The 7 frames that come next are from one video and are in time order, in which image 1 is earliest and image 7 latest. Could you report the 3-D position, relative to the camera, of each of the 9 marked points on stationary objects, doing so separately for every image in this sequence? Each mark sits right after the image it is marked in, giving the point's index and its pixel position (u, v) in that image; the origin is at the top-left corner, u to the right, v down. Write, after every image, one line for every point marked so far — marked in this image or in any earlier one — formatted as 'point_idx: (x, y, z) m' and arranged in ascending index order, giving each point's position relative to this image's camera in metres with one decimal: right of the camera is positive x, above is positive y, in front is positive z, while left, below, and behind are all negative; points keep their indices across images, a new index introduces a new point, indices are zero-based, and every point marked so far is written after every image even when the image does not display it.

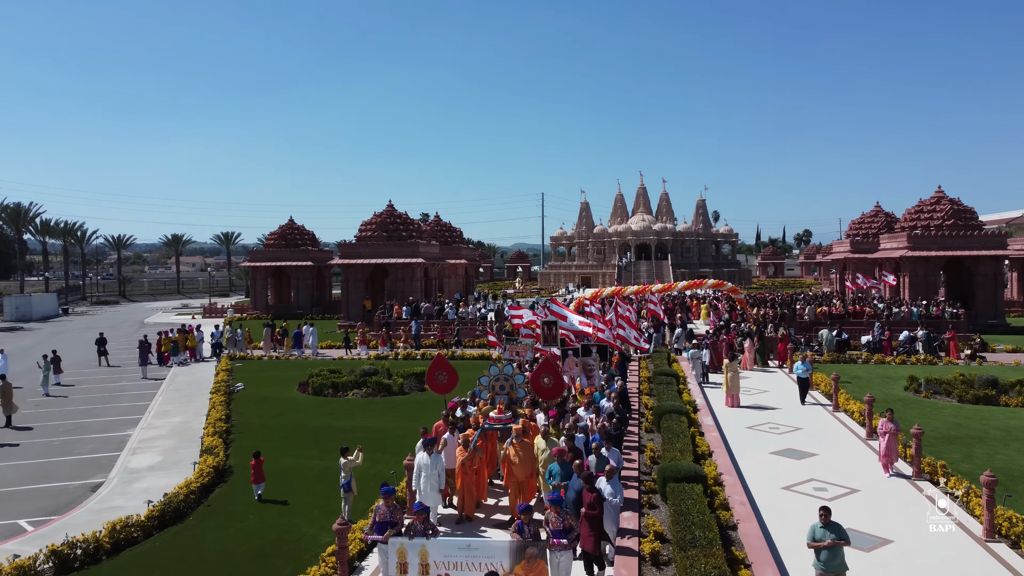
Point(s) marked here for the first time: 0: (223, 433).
0: (-5.2, -2.6, +14.3) m
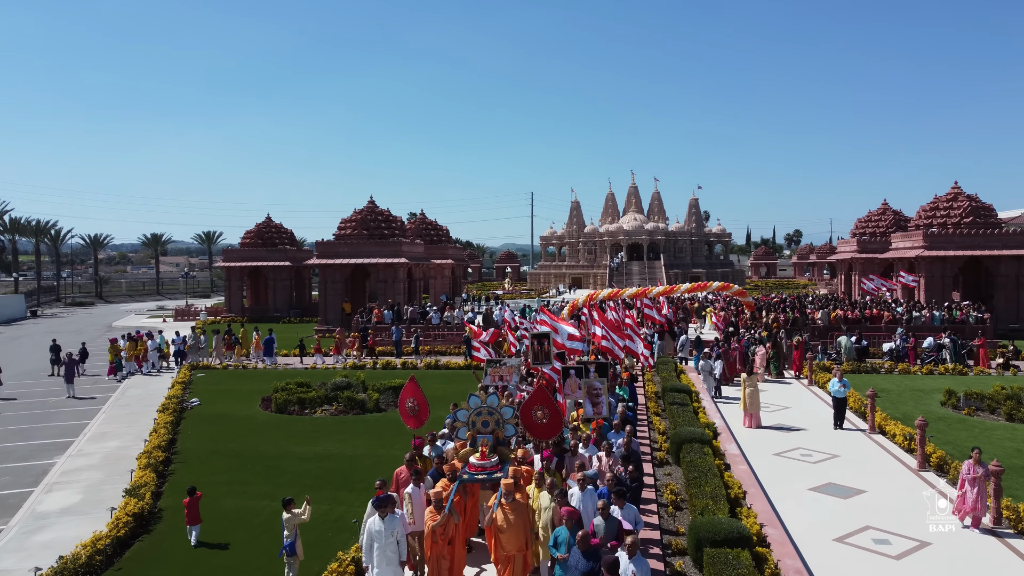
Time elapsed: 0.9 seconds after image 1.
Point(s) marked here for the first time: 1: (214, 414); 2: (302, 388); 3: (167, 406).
0: (-5.3, -2.6, +12.1) m
1: (-6.2, -2.6, +16.7) m
2: (-4.7, -2.2, +18.0) m
3: (-6.9, -2.4, +16.2) m
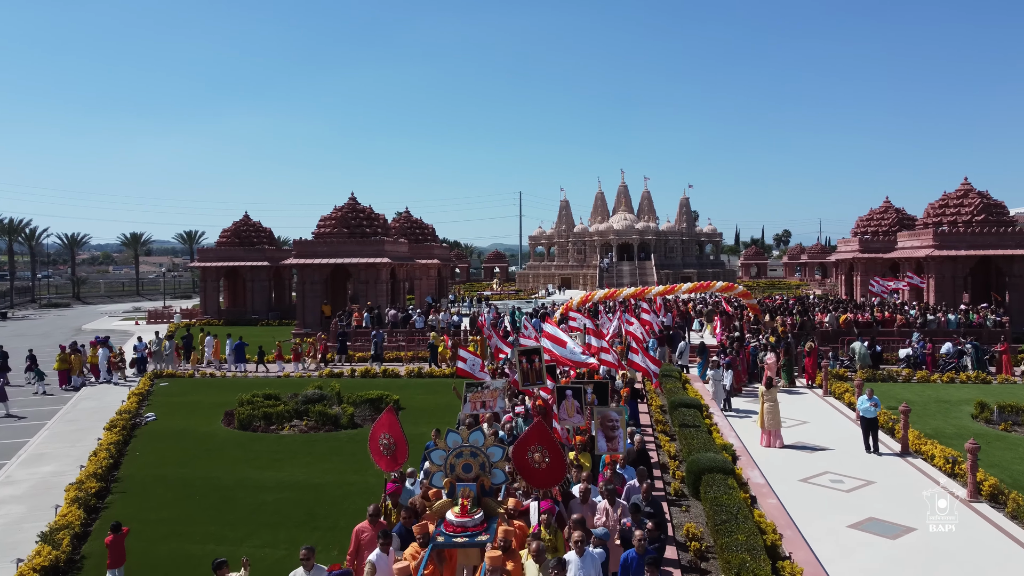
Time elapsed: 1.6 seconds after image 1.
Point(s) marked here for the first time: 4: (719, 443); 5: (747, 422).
0: (-5.4, -2.7, +10.4) m
1: (-6.4, -2.7, +15.0) m
2: (-4.9, -2.3, +16.3) m
3: (-7.1, -2.4, +14.5) m
4: (+2.9, -2.2, +11.2) m
5: (+4.2, -2.4, +14.5) m
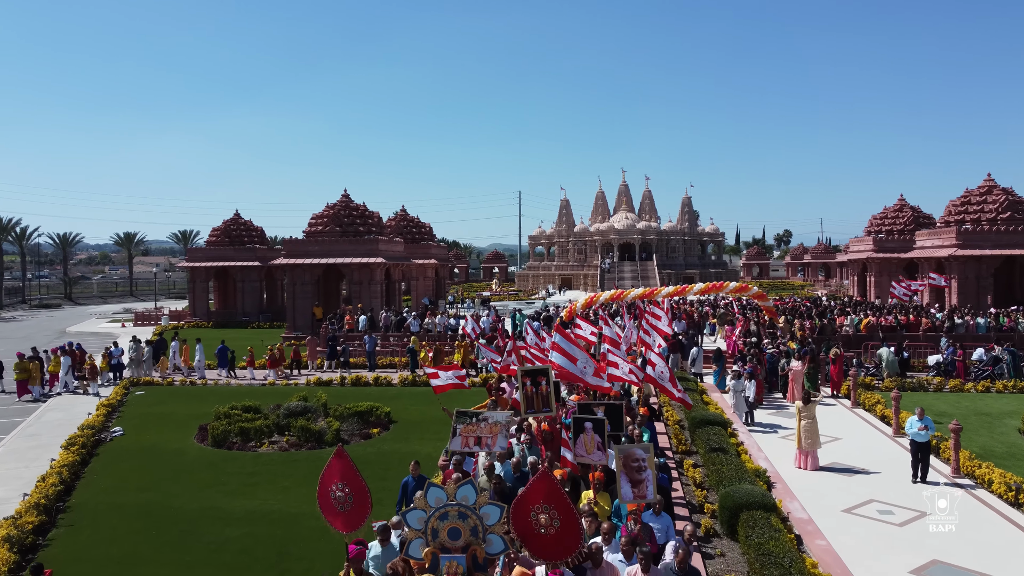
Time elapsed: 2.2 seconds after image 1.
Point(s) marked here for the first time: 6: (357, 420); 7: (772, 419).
0: (-5.4, -2.7, +9.0) m
1: (-6.3, -2.7, +13.6) m
2: (-4.8, -2.3, +14.9) m
3: (-7.1, -2.5, +13.1) m
4: (+2.9, -2.2, +9.9) m
5: (+4.3, -2.5, +13.2) m
6: (-2.9, -2.4, +14.9) m
7: (+4.8, -2.4, +14.9) m
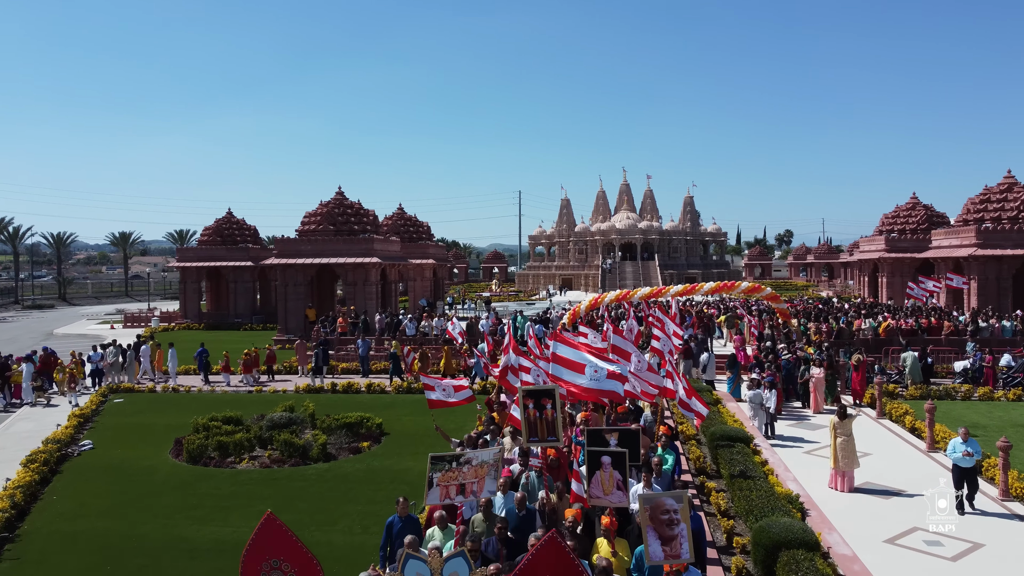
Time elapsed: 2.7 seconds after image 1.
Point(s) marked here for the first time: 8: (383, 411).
0: (-5.4, -2.8, +8.0) m
1: (-6.3, -2.8, +12.5) m
2: (-4.8, -2.4, +13.8) m
3: (-7.1, -2.5, +12.0) m
4: (+2.9, -2.2, +8.8) m
5: (+4.3, -2.5, +12.1) m
6: (-2.8, -2.5, +13.8) m
7: (+4.8, -2.5, +13.8) m
8: (-2.6, -2.4, +16.0) m
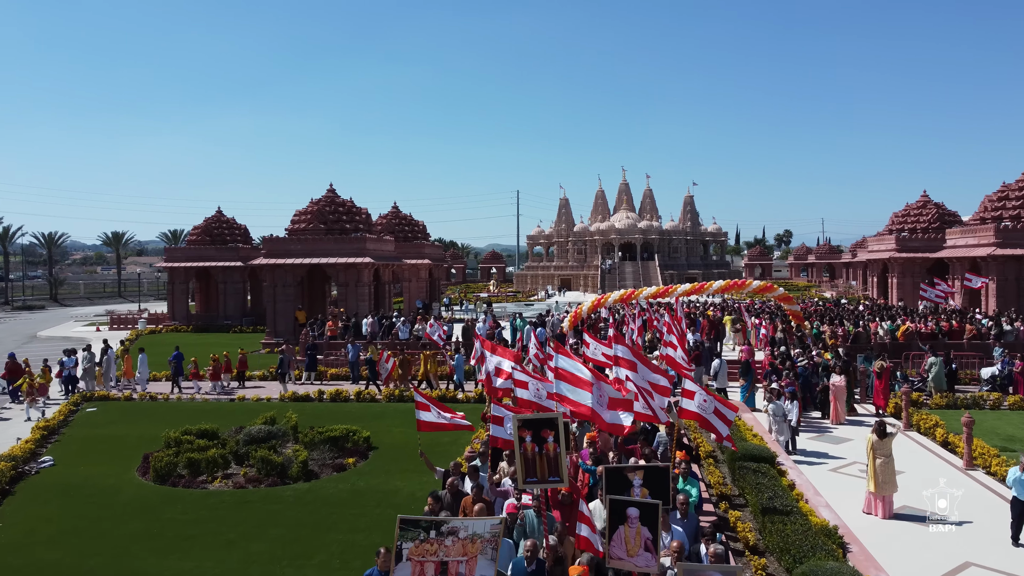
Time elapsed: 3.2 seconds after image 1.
0: (-5.4, -2.8, +6.8) m
1: (-6.3, -2.8, +11.4) m
2: (-4.9, -2.4, +12.7) m
3: (-7.1, -2.5, +10.9) m
4: (+2.9, -2.3, +7.7) m
5: (+4.3, -2.6, +11.0) m
6: (-2.9, -2.5, +12.7) m
7: (+4.8, -2.5, +12.7) m
8: (-2.6, -2.5, +14.9) m
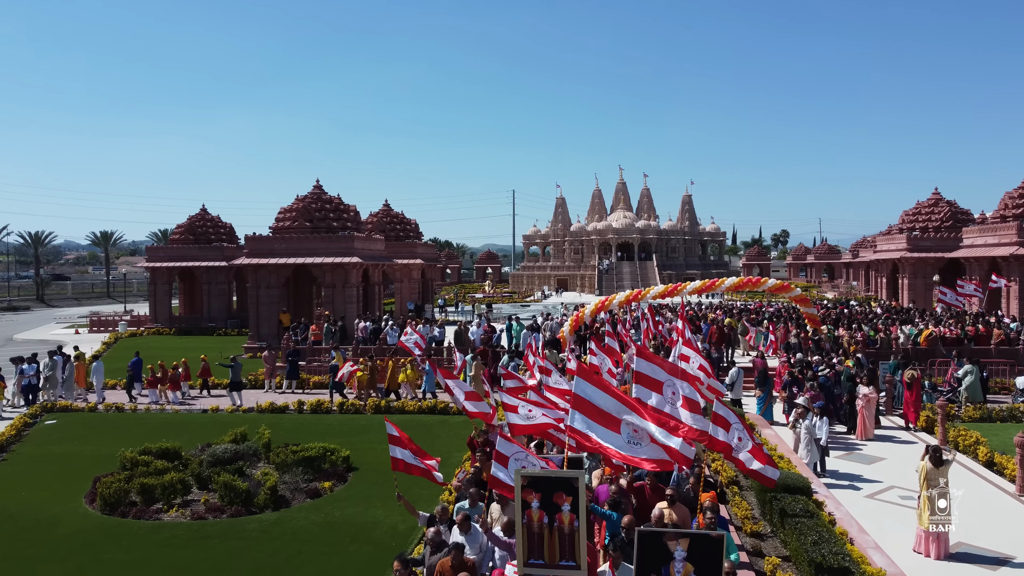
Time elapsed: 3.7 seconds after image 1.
0: (-5.4, -2.8, +5.5) m
1: (-6.4, -2.8, +10.0) m
2: (-4.9, -2.4, +11.3) m
3: (-7.1, -2.6, +9.5) m
4: (+2.9, -2.3, +6.4) m
5: (+4.2, -2.6, +9.7) m
6: (-2.9, -2.5, +11.4) m
7: (+4.8, -2.6, +11.4) m
8: (-2.6, -2.5, +13.5) m
